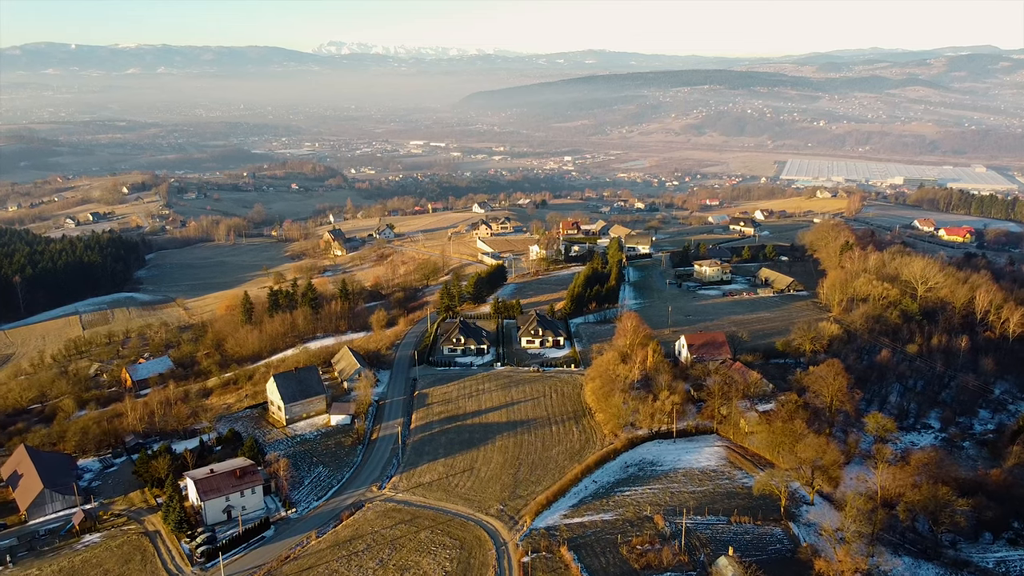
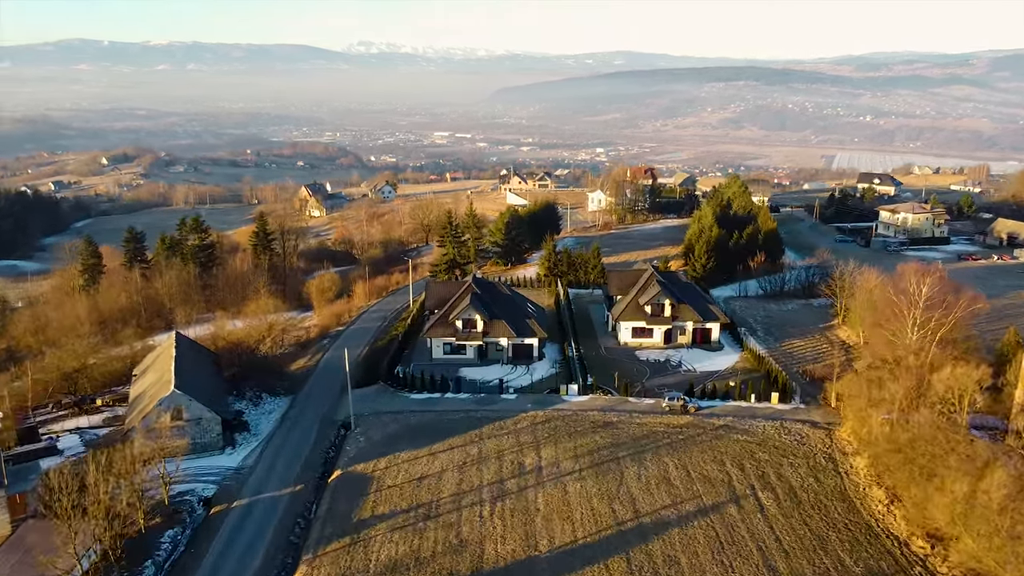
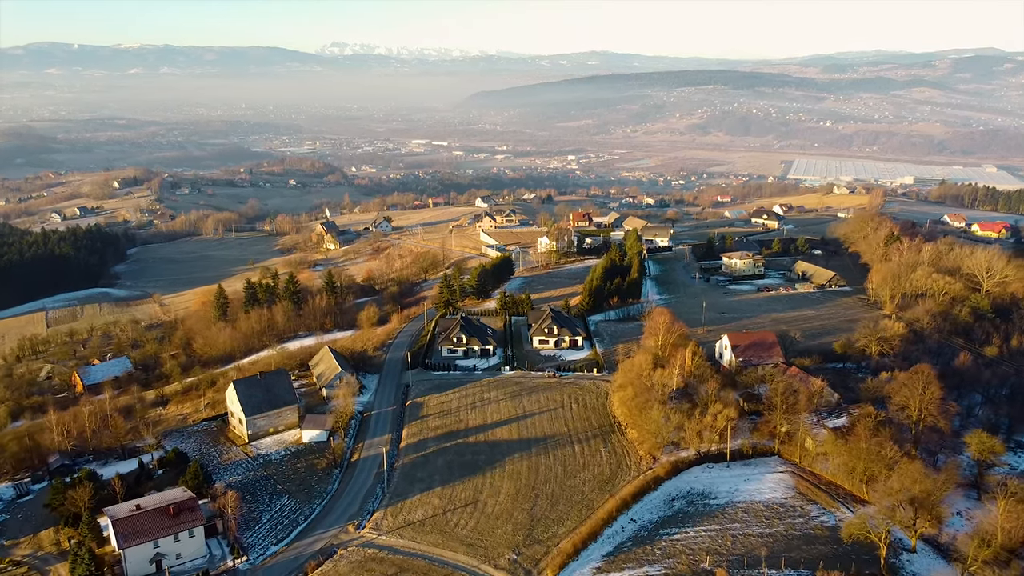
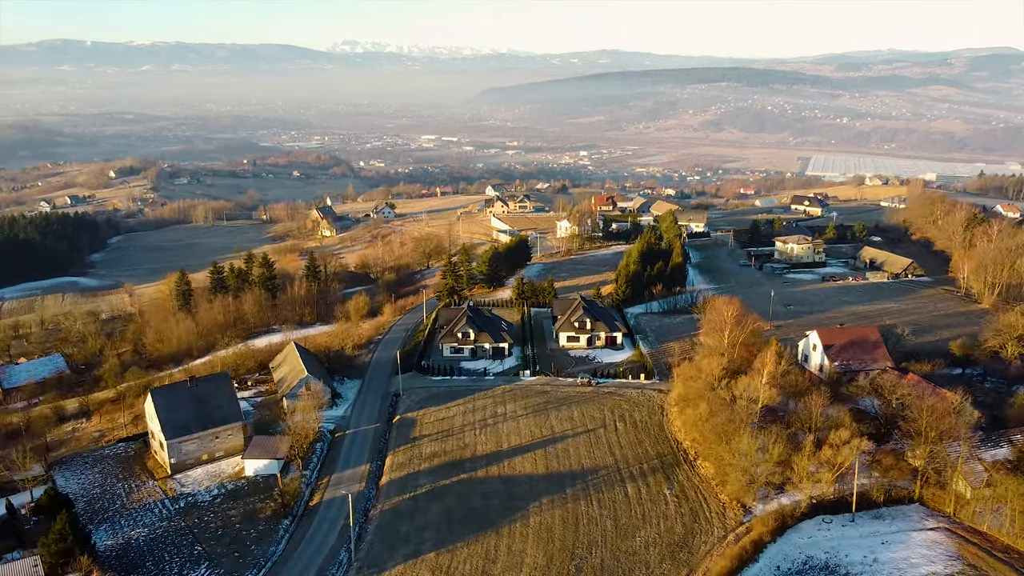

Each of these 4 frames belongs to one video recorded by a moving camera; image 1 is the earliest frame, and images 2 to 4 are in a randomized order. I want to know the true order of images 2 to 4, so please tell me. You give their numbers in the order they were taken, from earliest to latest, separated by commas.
3, 4, 2
